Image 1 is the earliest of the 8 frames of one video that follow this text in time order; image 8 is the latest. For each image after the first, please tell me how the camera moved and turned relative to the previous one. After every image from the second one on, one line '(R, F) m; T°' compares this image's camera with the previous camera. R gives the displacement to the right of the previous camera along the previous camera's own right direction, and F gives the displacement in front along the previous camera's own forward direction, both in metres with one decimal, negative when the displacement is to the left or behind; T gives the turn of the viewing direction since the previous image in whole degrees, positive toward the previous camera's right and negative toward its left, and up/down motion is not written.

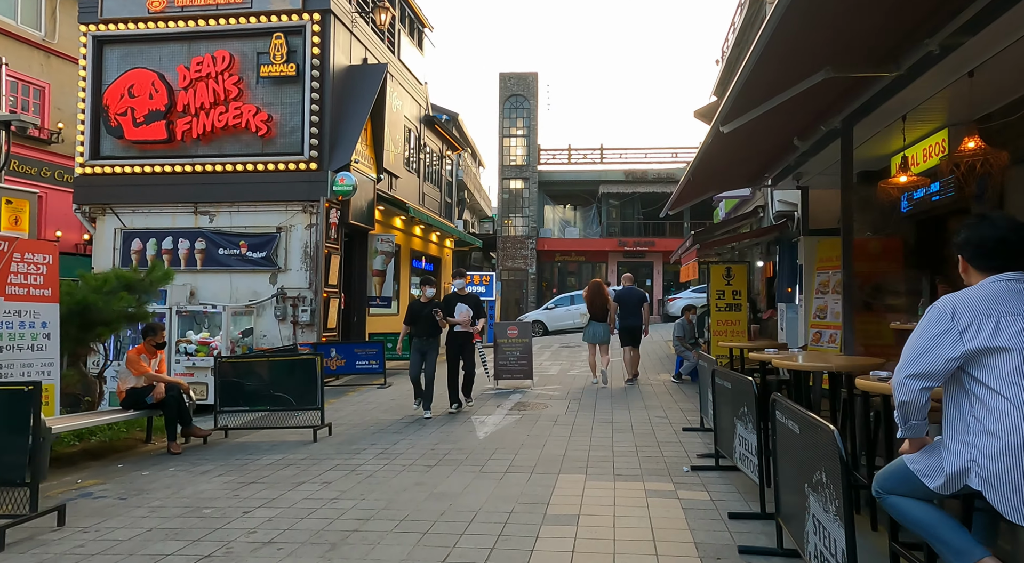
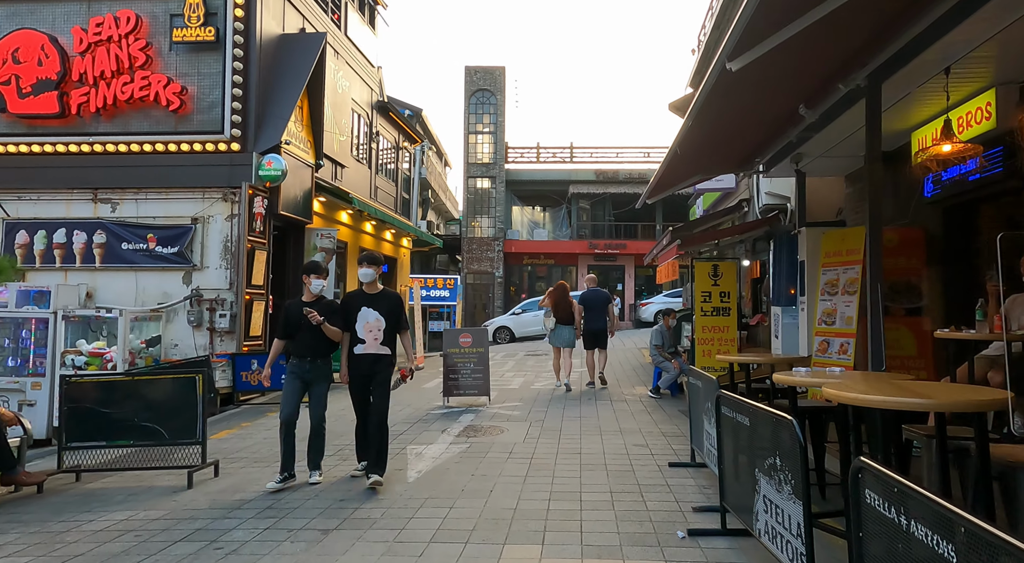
(+0.2, +1.5) m; +2°
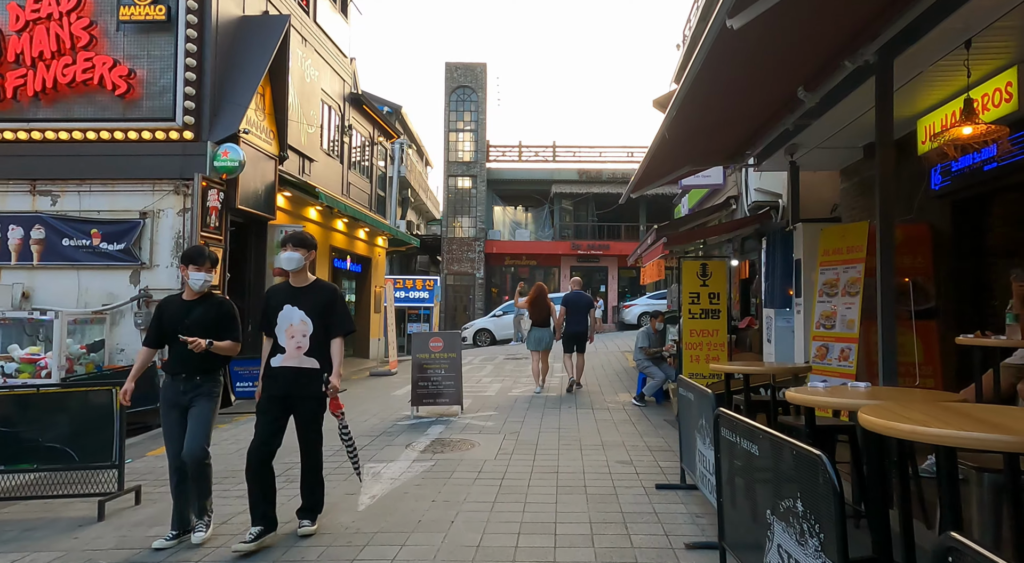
(+0.1, +0.6) m; +1°
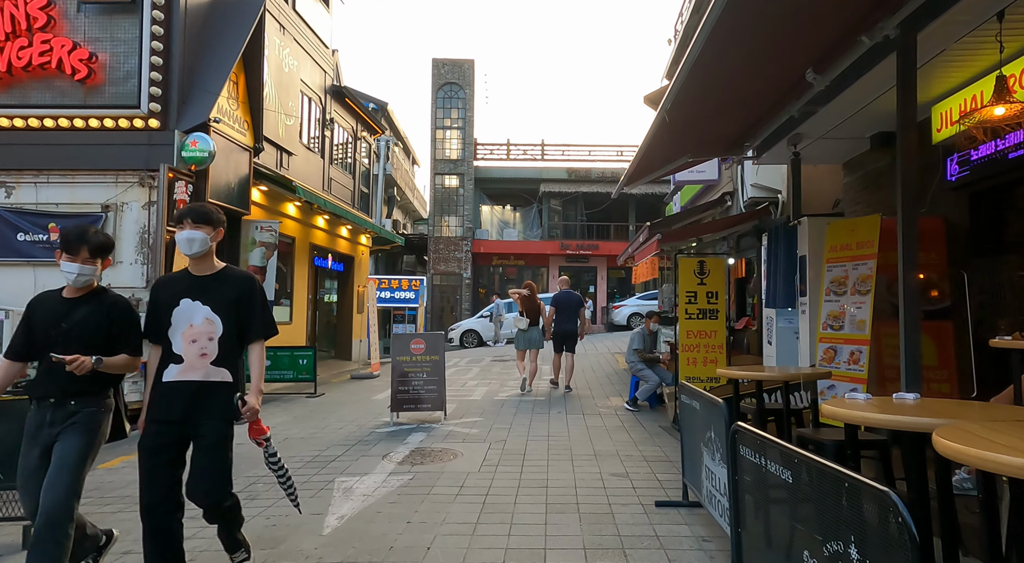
(0.0, +0.5) m; +1°
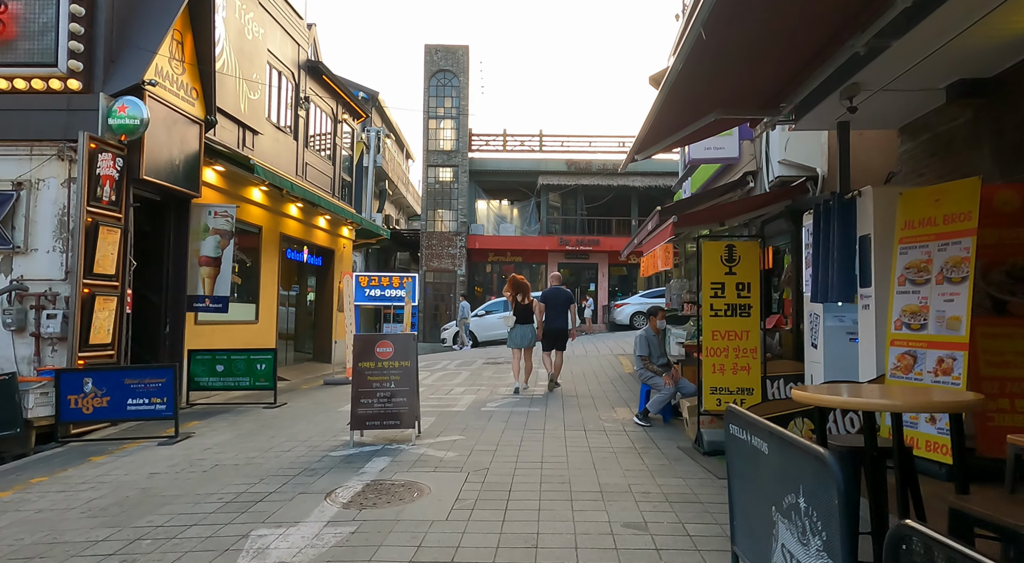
(+0.1, +1.4) m; 0°
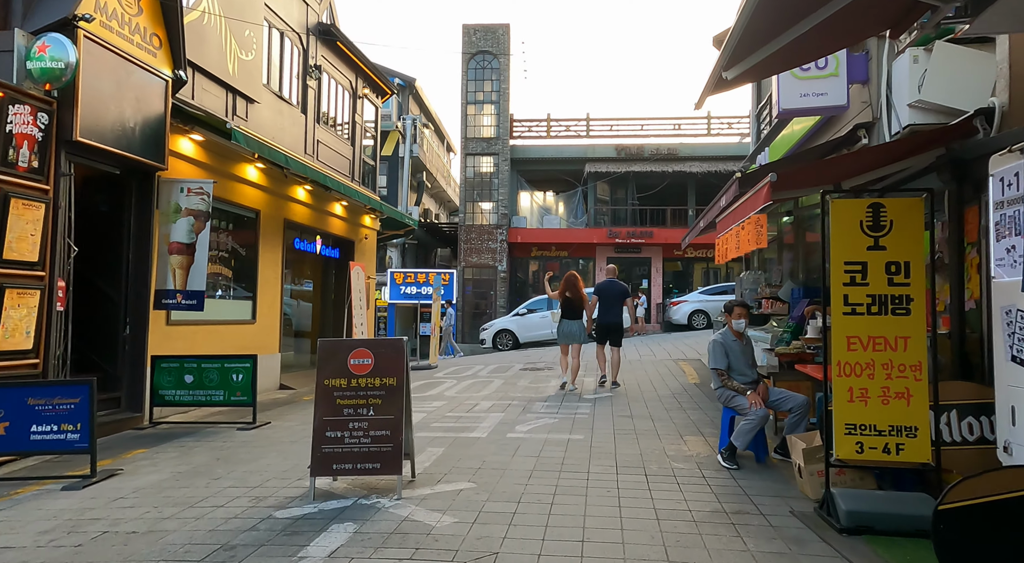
(+0.1, +2.0) m; -4°
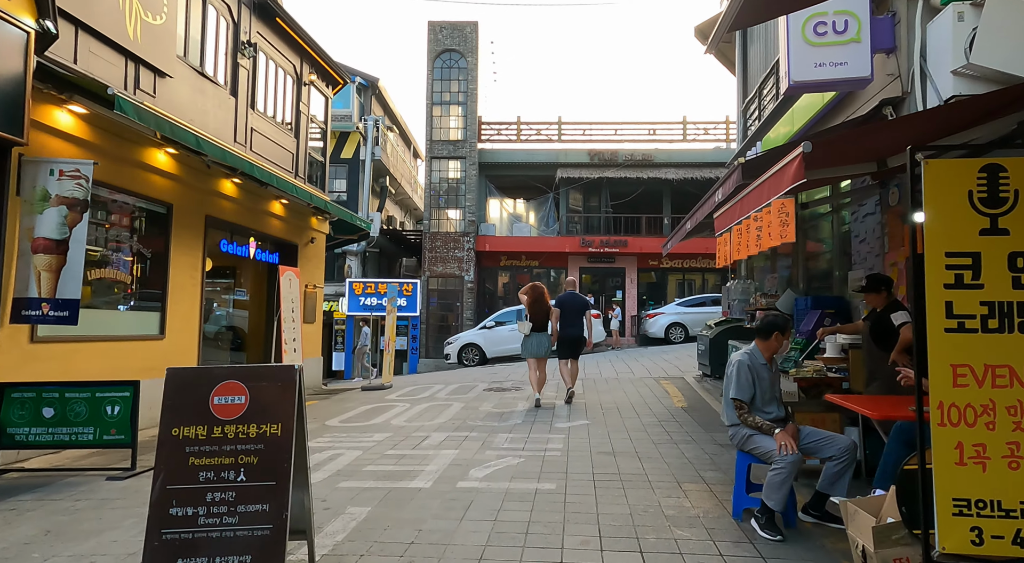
(+0.2, +1.5) m; +2°
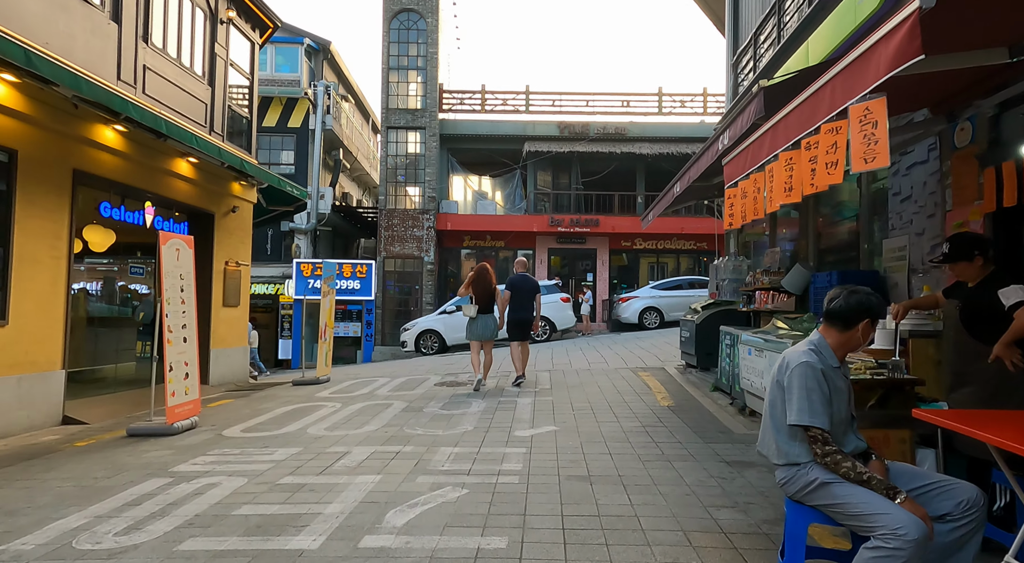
(+0.2, +1.8) m; +3°
